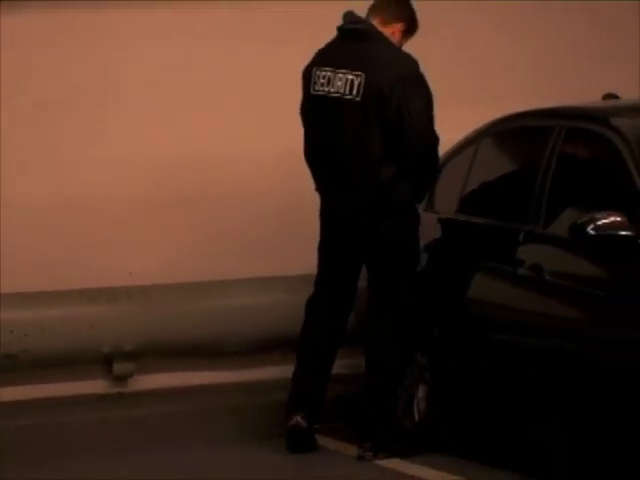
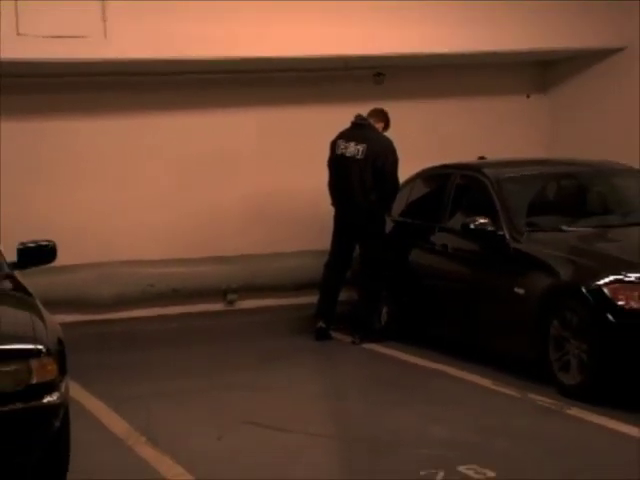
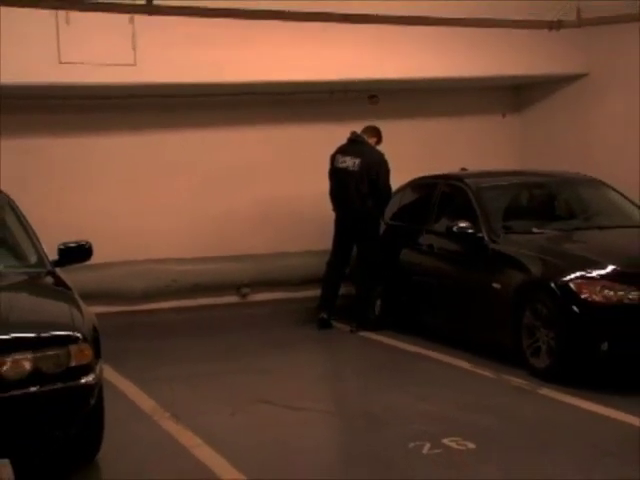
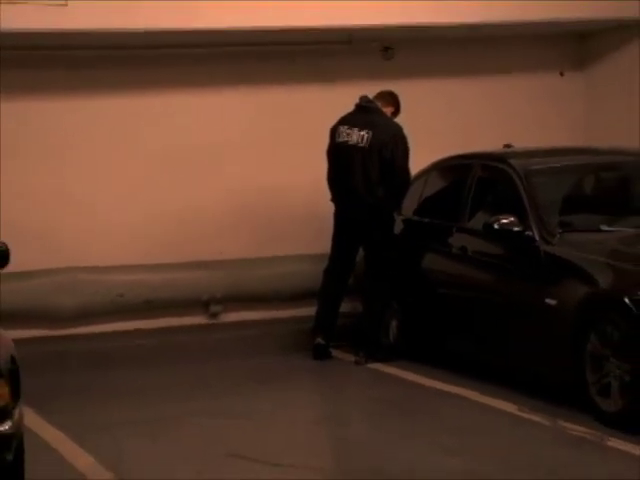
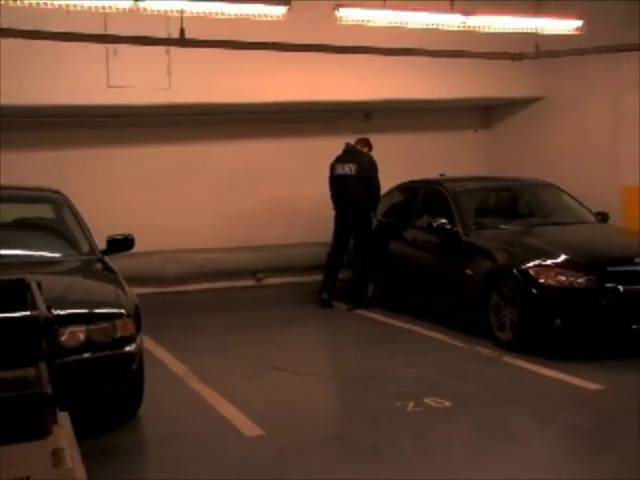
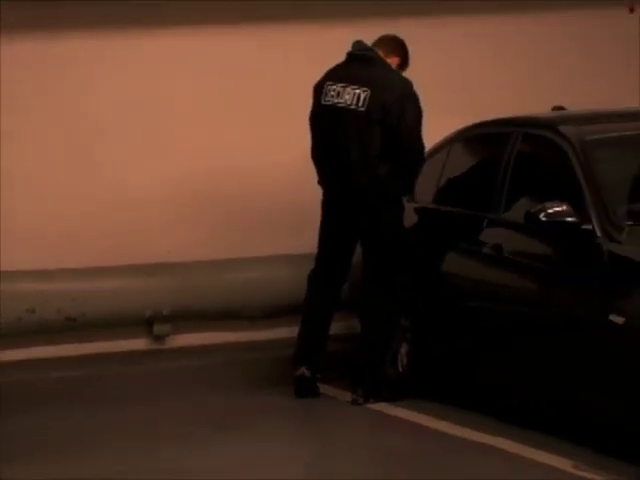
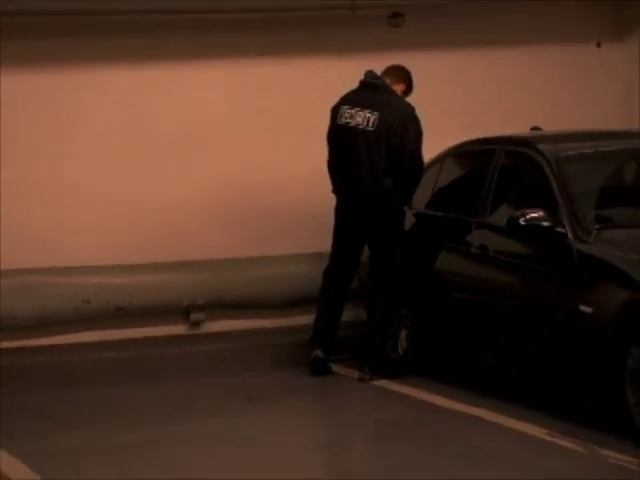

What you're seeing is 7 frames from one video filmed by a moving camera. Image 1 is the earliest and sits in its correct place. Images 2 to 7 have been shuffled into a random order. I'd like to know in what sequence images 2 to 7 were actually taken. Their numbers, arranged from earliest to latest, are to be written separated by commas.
6, 7, 4, 2, 3, 5
